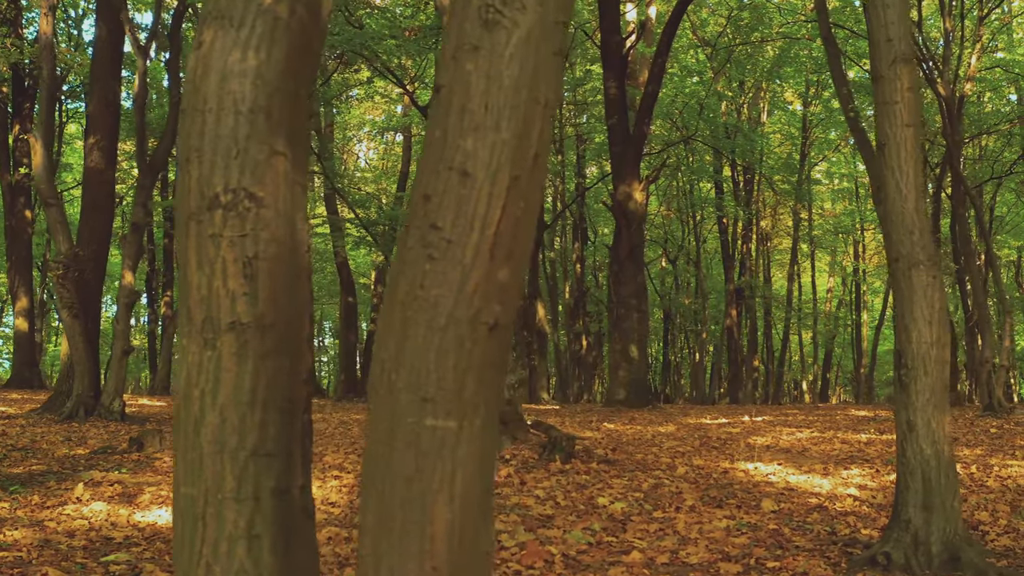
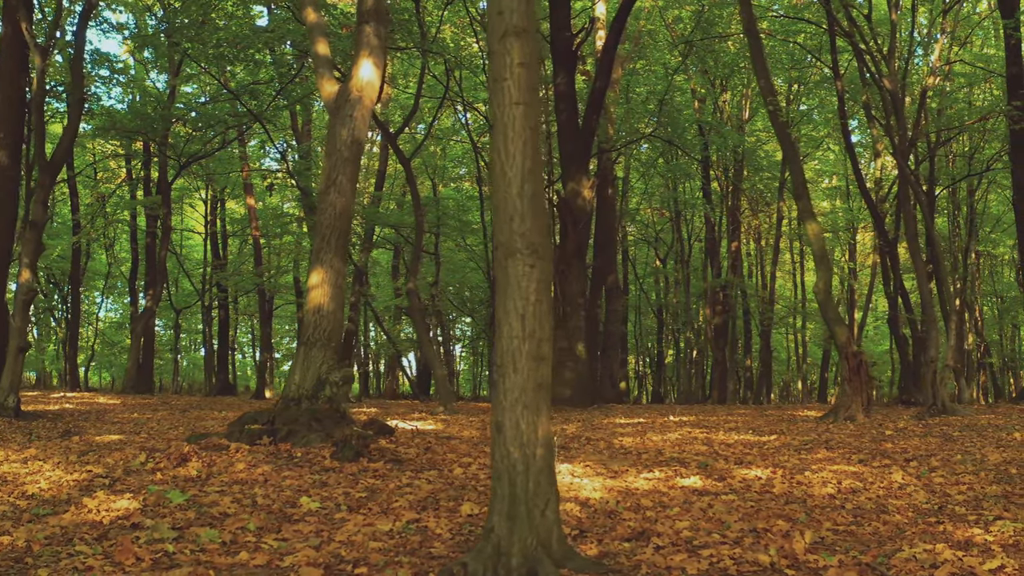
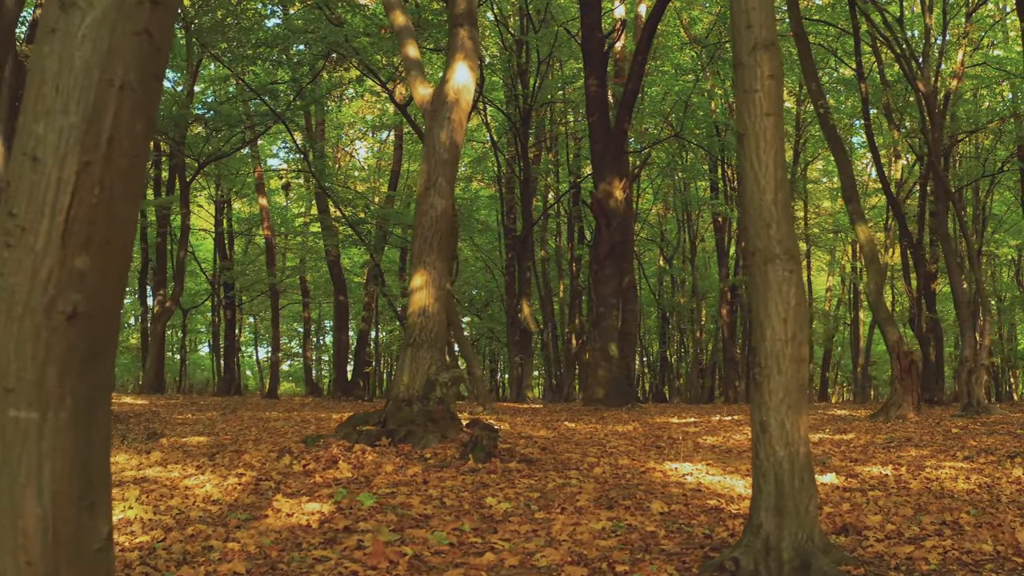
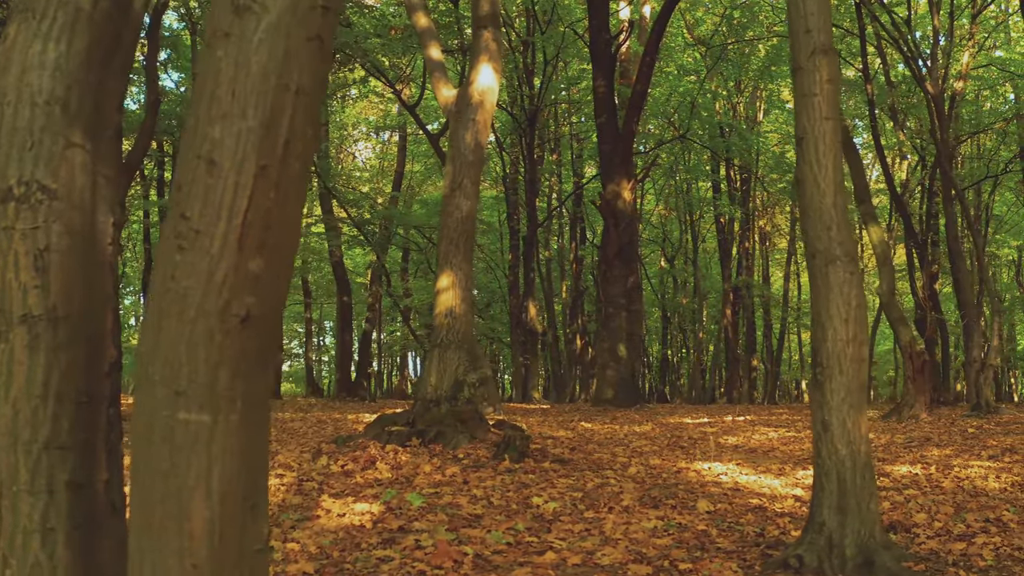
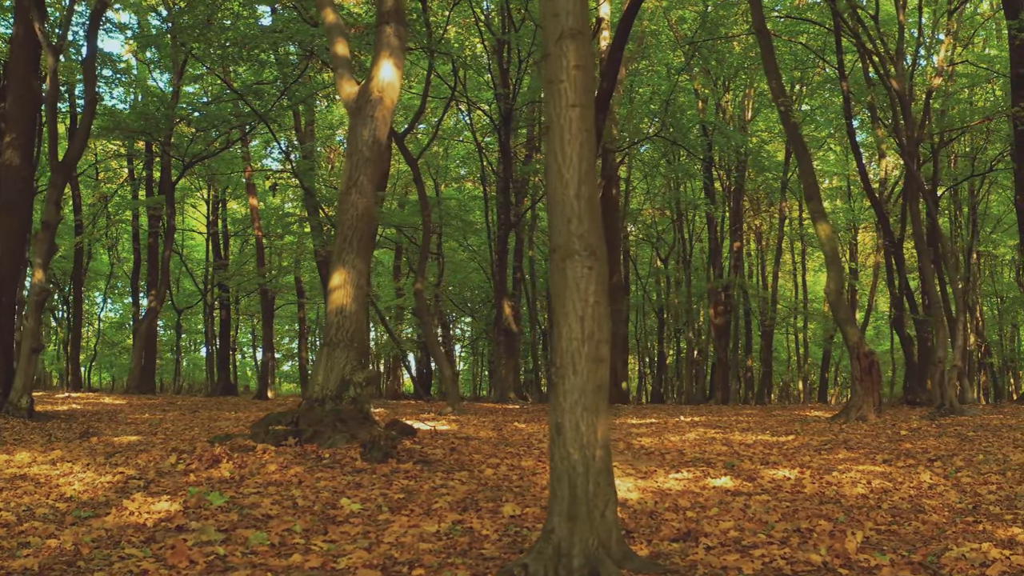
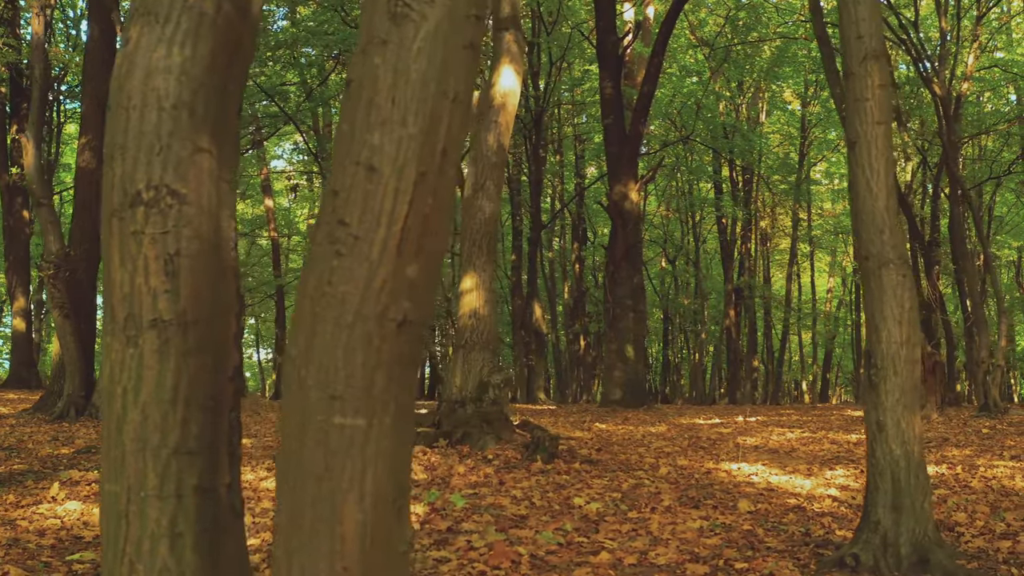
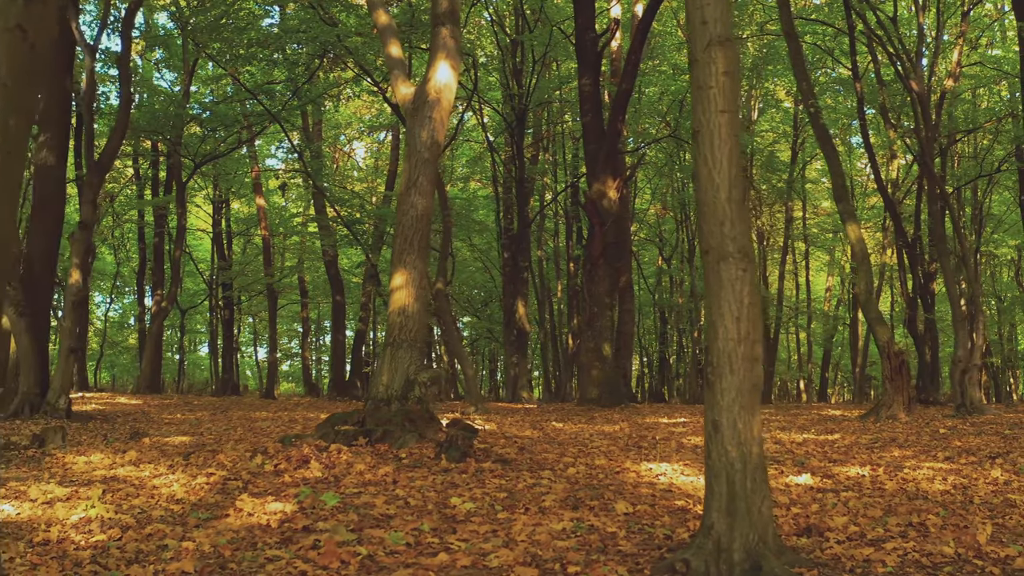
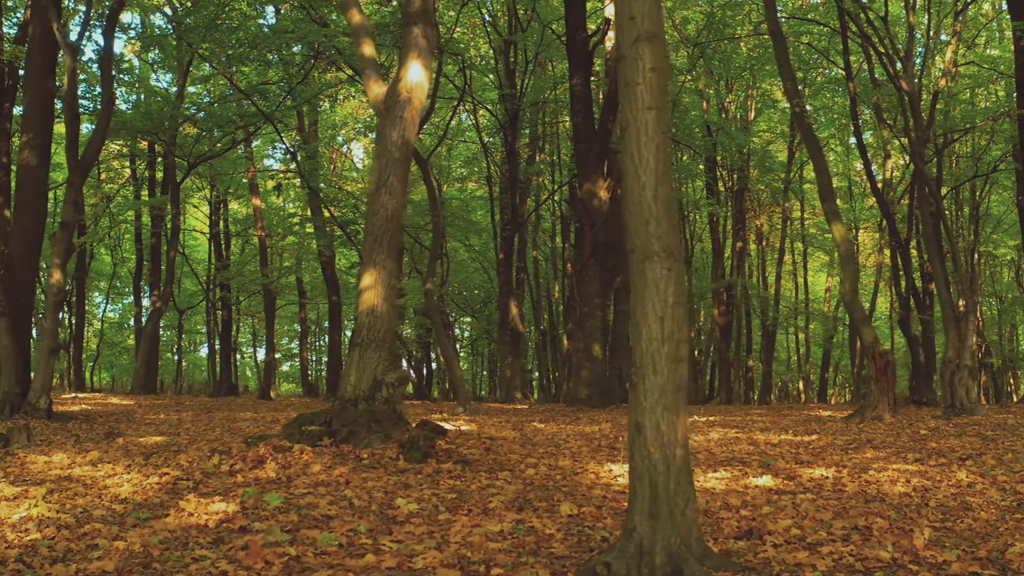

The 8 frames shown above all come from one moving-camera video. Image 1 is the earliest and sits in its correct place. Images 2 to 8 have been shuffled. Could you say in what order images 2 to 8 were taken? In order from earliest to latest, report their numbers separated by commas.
6, 4, 3, 7, 8, 5, 2
